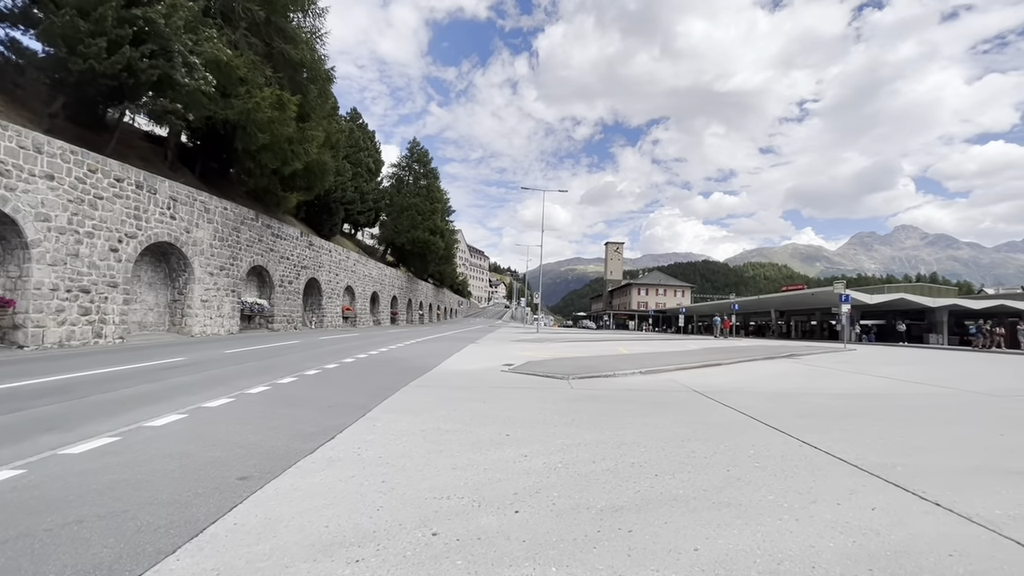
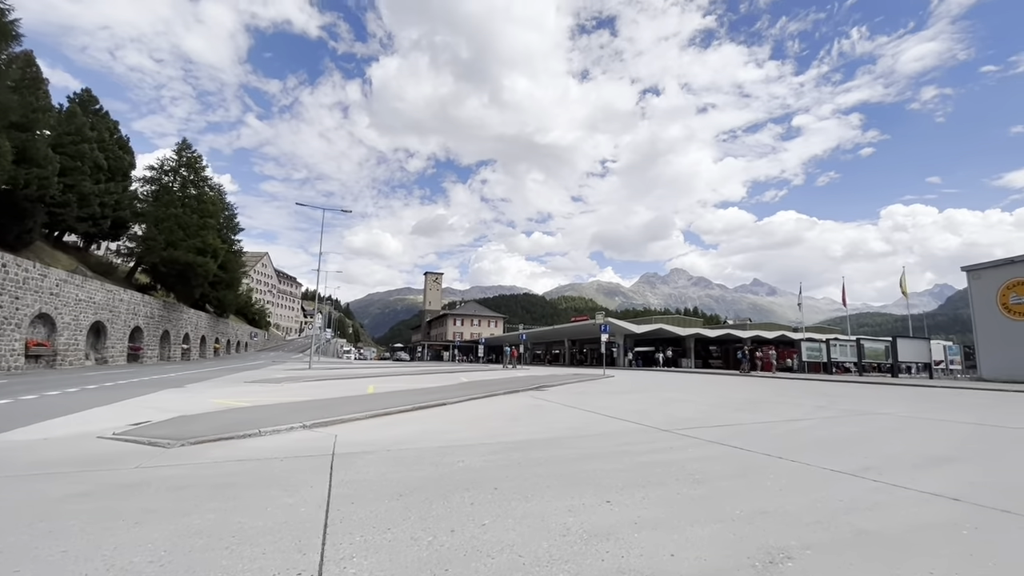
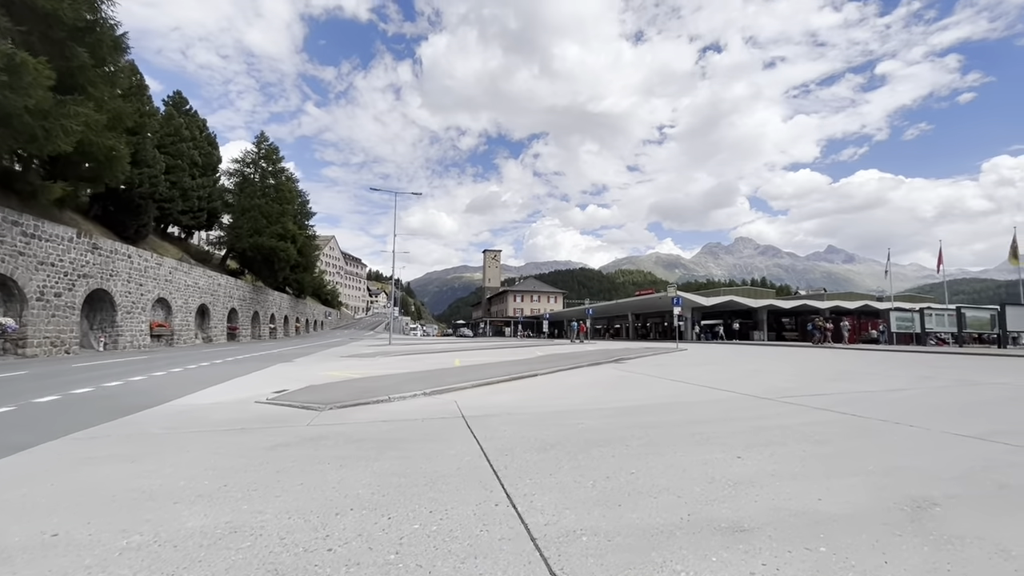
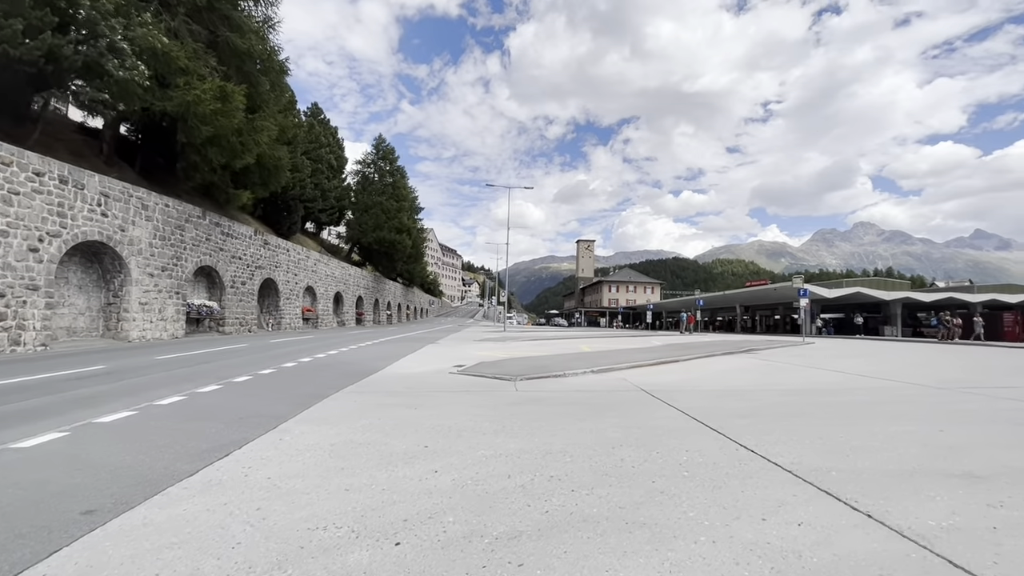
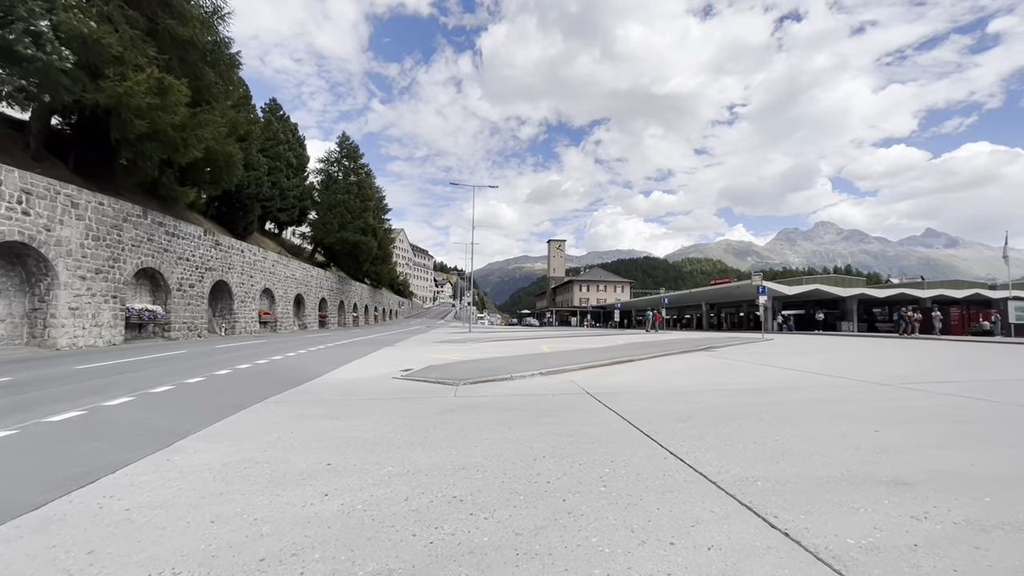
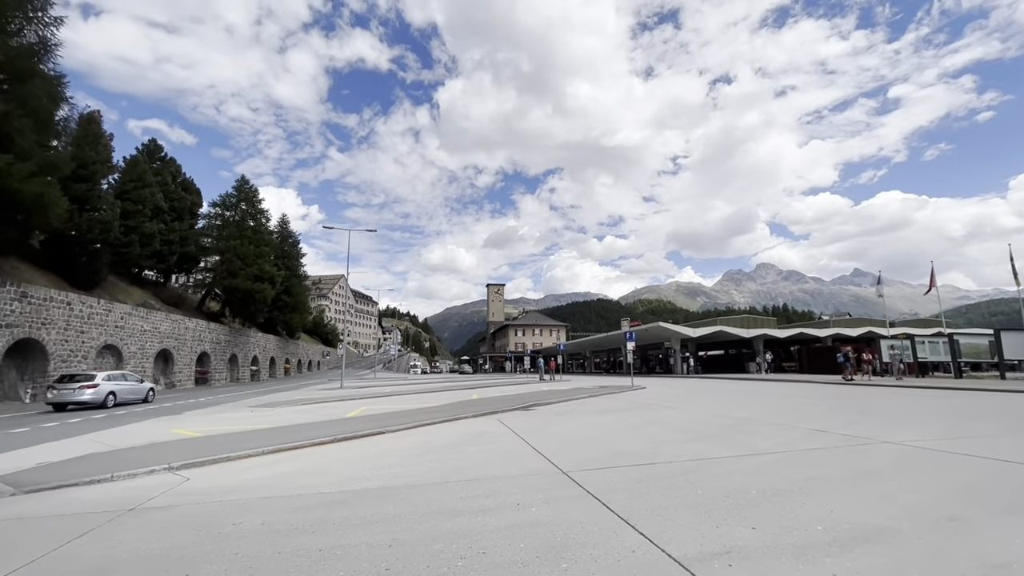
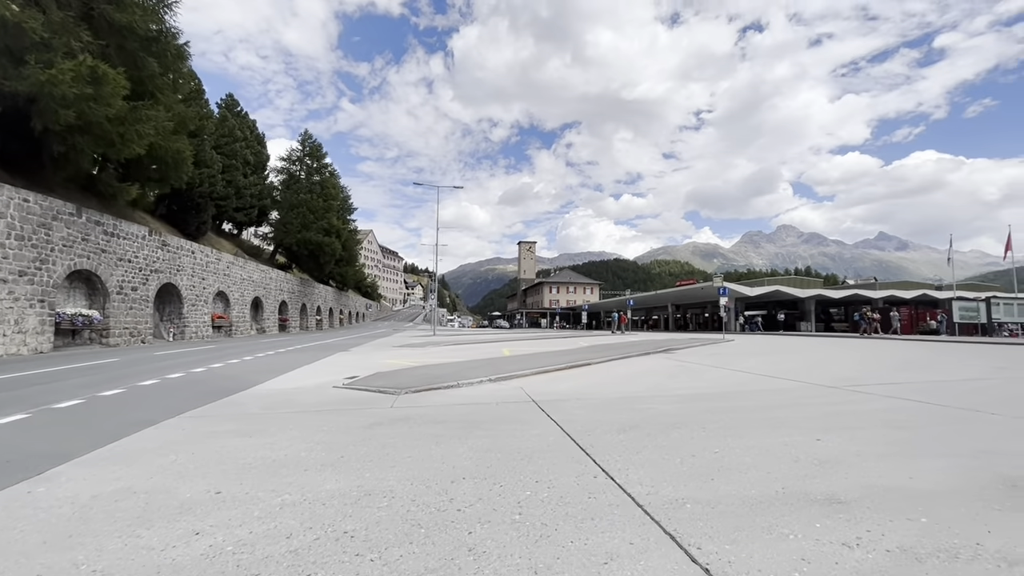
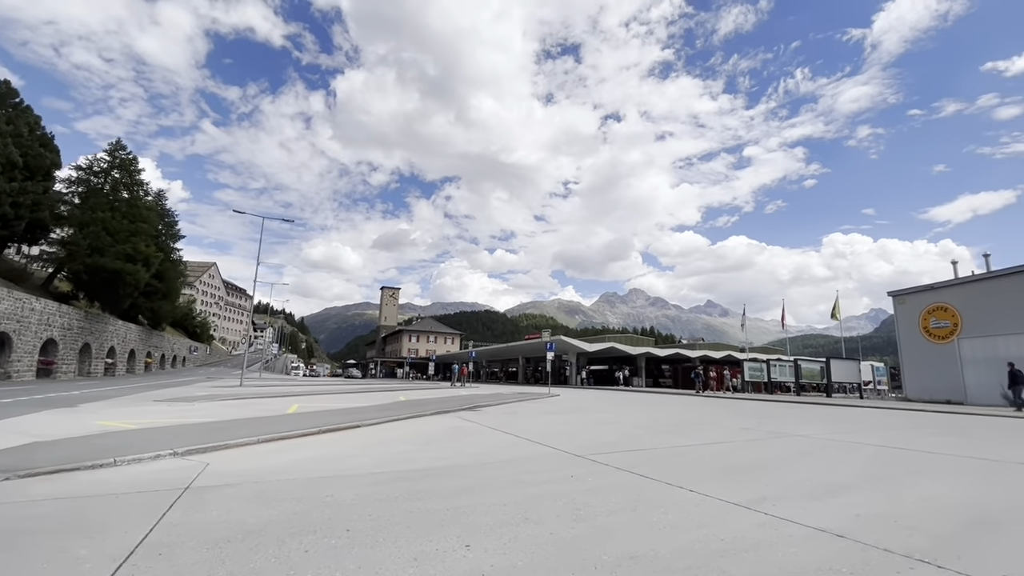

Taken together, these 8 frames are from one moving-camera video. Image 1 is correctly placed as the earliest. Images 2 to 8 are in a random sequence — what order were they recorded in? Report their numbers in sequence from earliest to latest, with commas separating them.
4, 5, 7, 3, 2, 8, 6
